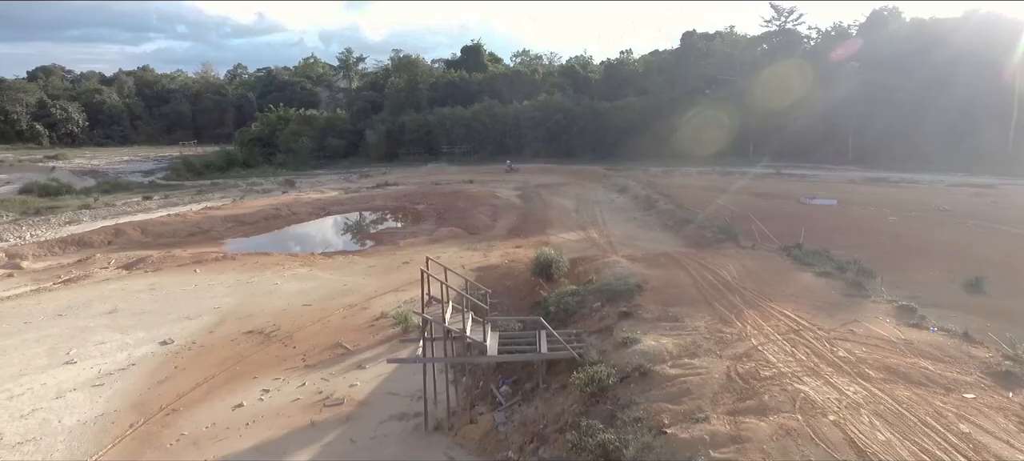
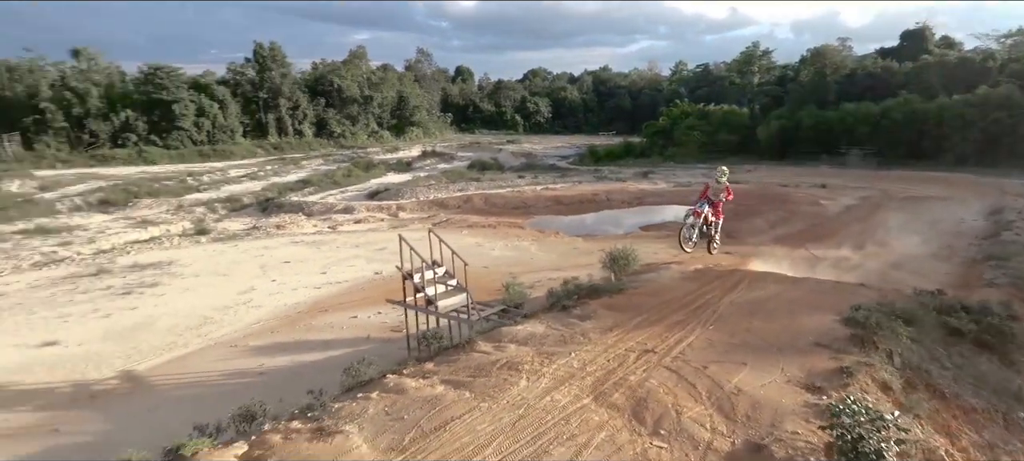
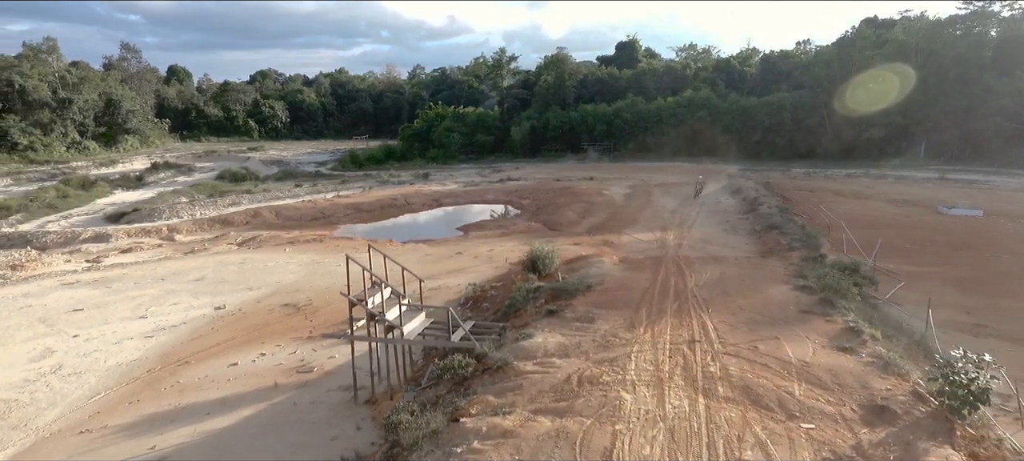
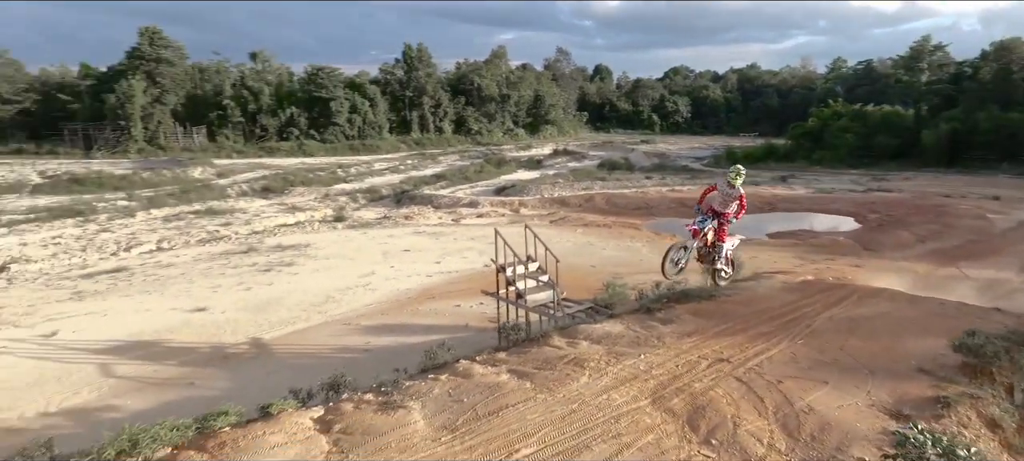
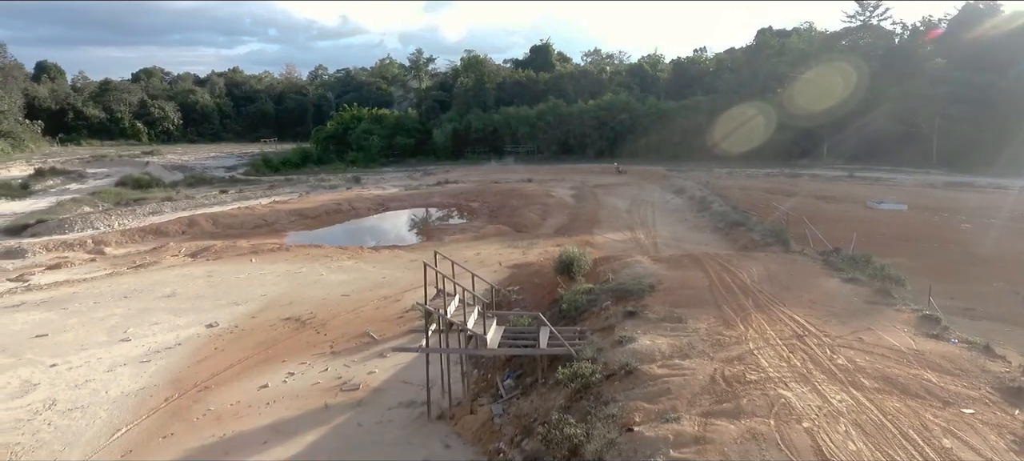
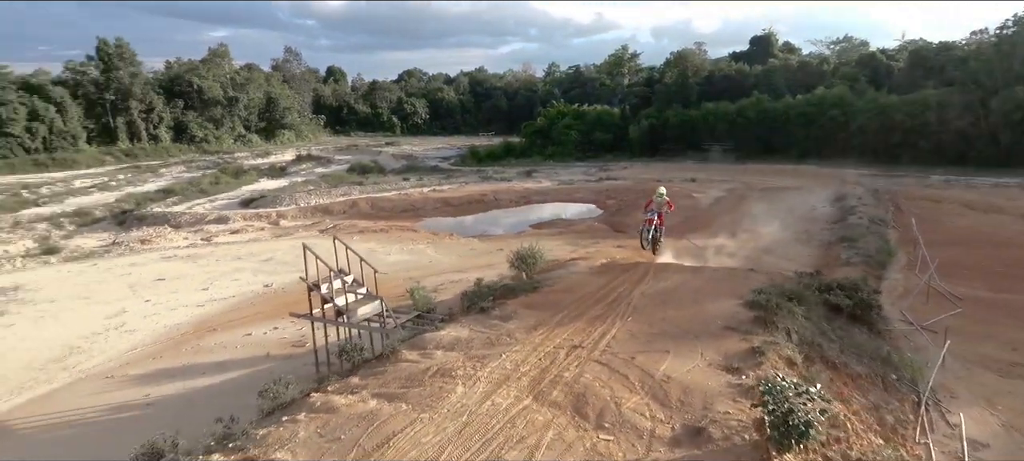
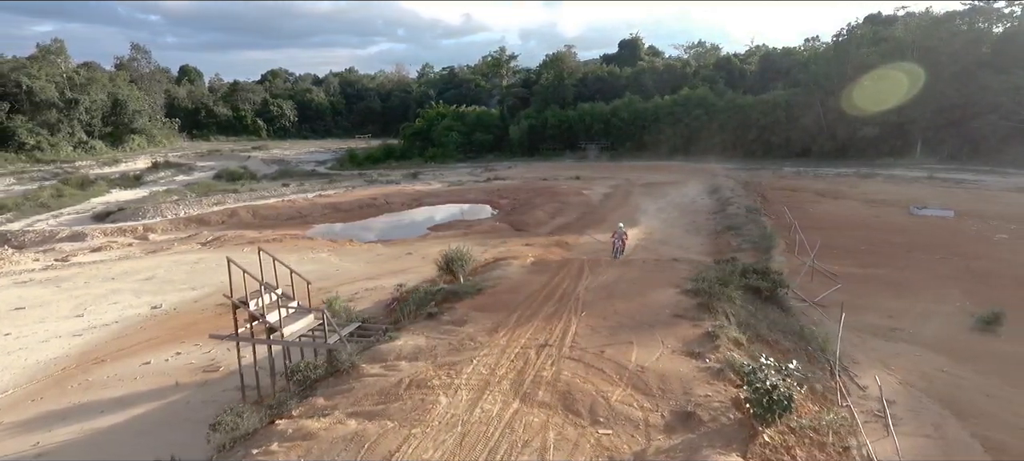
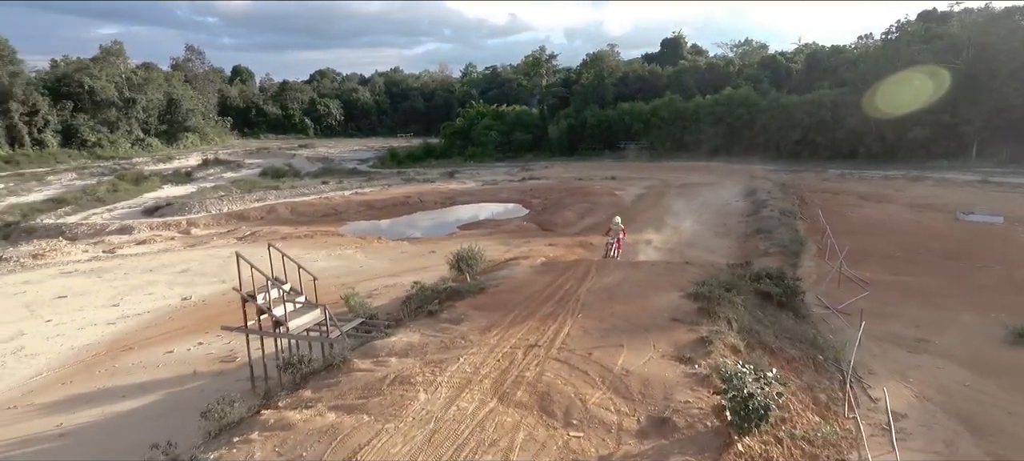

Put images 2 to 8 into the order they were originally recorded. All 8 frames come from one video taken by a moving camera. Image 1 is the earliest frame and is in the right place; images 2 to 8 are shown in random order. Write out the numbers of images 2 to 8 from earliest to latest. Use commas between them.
5, 3, 7, 8, 6, 2, 4
